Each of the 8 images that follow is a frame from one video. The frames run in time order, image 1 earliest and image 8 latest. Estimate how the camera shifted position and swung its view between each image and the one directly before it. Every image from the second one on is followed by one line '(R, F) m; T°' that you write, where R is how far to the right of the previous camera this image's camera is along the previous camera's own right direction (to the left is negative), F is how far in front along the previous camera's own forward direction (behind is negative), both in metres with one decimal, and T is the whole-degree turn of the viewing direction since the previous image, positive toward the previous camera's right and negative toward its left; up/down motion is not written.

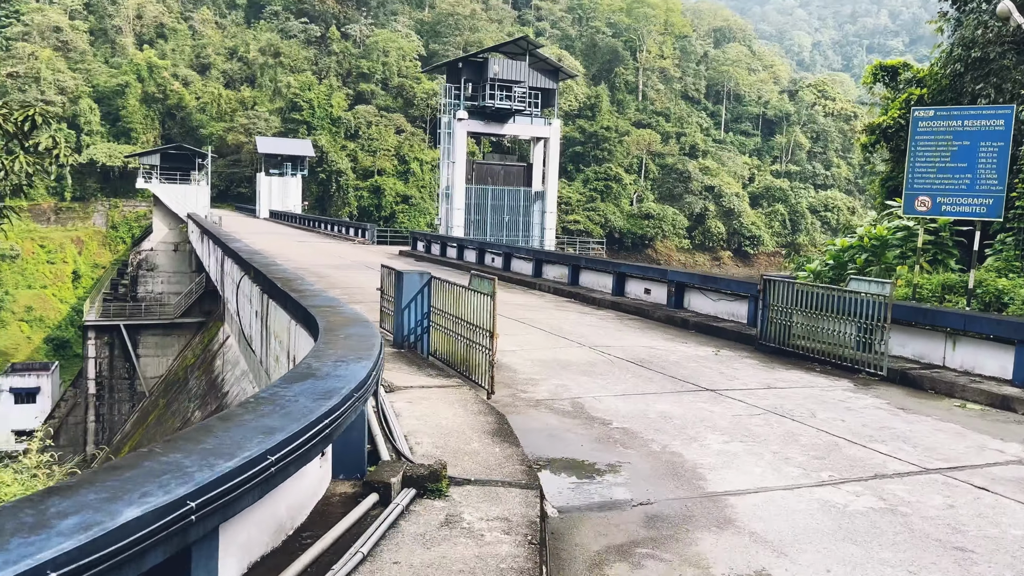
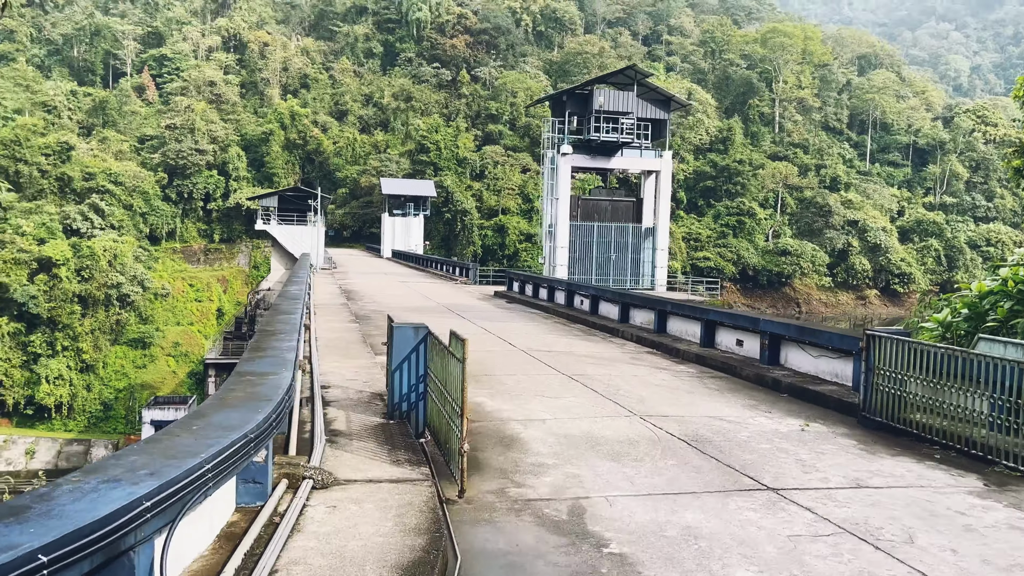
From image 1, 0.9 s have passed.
(+0.4, +0.7) m; -9°
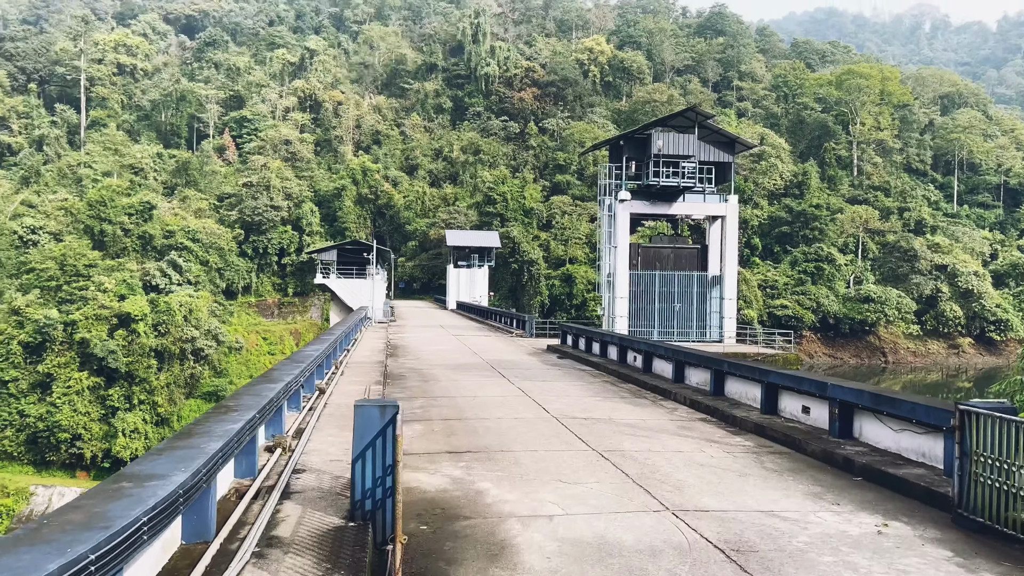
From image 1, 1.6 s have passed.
(+0.3, +0.6) m; -5°
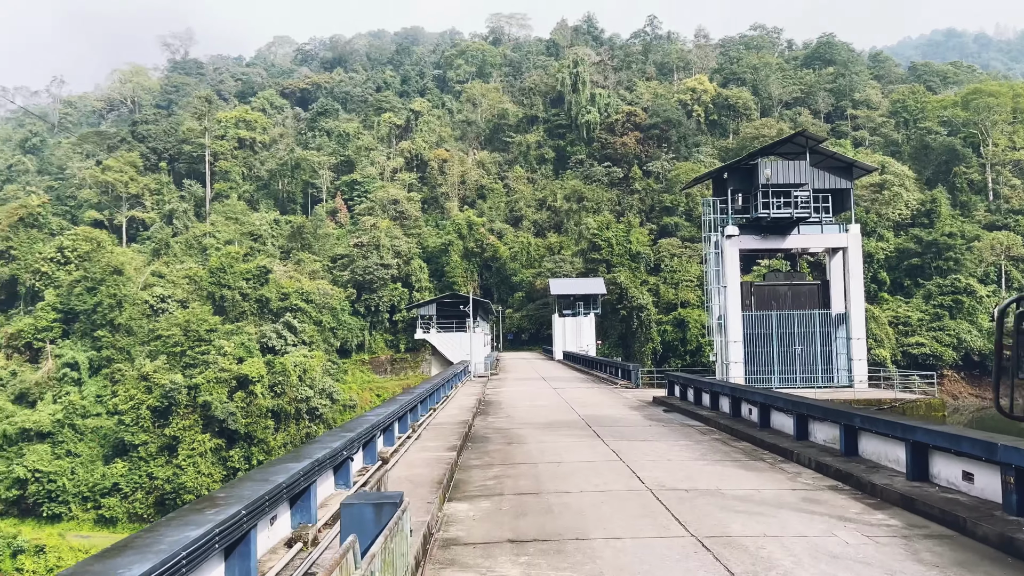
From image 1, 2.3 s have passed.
(+0.2, +0.7) m; -8°
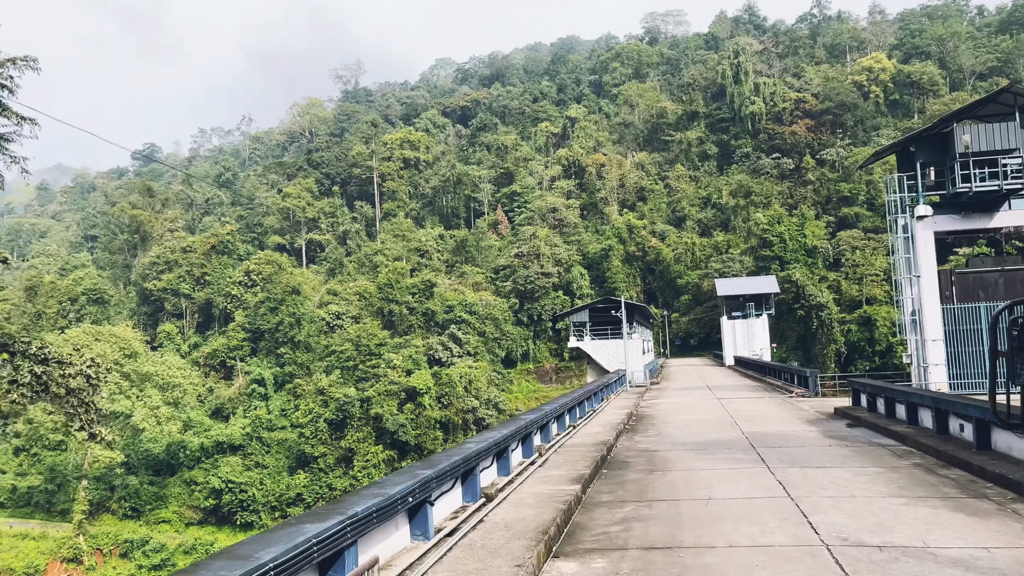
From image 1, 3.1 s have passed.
(+0.2, +0.9) m; -12°
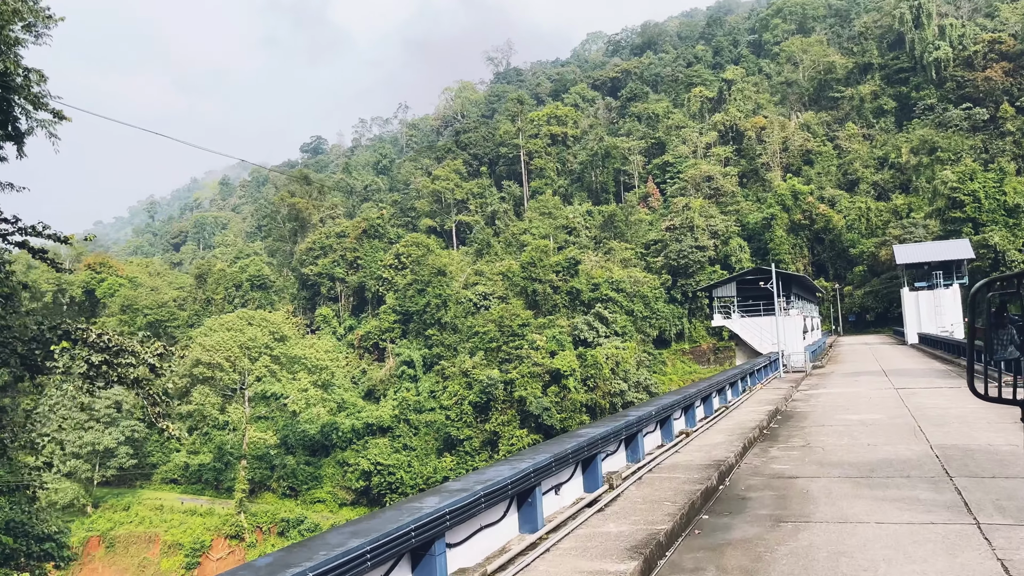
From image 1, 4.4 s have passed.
(+0.5, +1.7) m; -11°
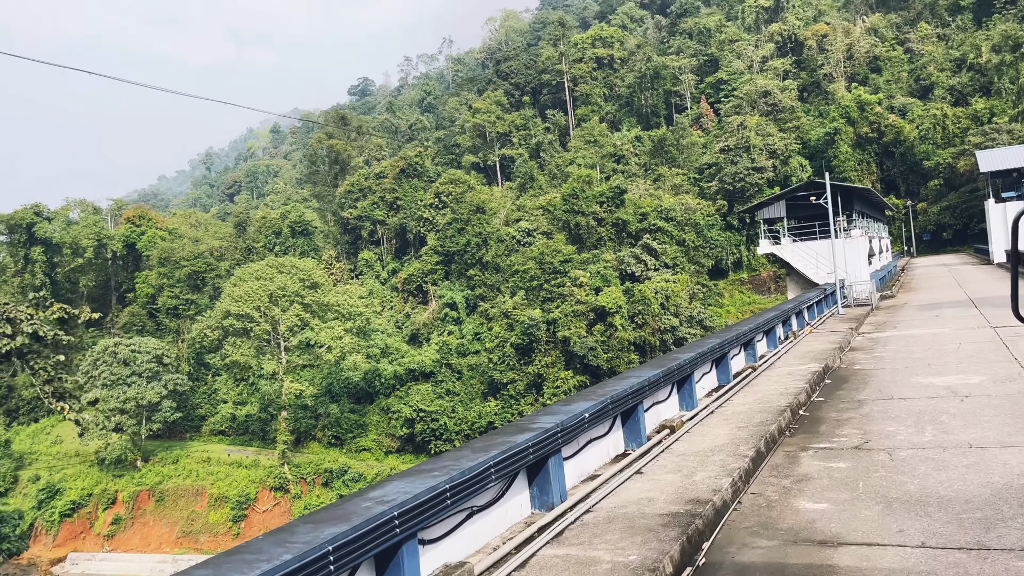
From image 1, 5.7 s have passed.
(+0.7, +1.9) m; -4°
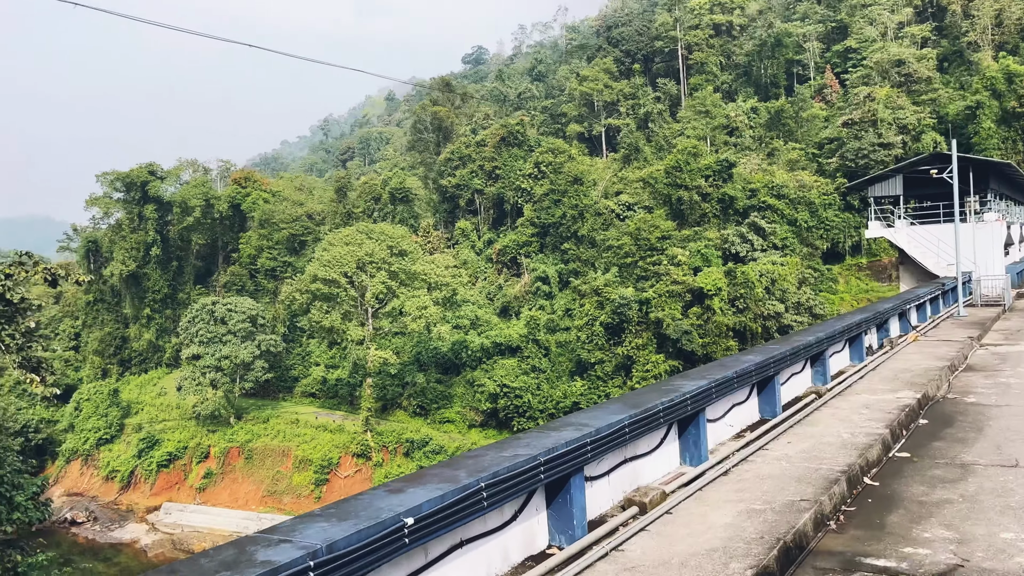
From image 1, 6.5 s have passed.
(+0.6, +1.2) m; -8°
